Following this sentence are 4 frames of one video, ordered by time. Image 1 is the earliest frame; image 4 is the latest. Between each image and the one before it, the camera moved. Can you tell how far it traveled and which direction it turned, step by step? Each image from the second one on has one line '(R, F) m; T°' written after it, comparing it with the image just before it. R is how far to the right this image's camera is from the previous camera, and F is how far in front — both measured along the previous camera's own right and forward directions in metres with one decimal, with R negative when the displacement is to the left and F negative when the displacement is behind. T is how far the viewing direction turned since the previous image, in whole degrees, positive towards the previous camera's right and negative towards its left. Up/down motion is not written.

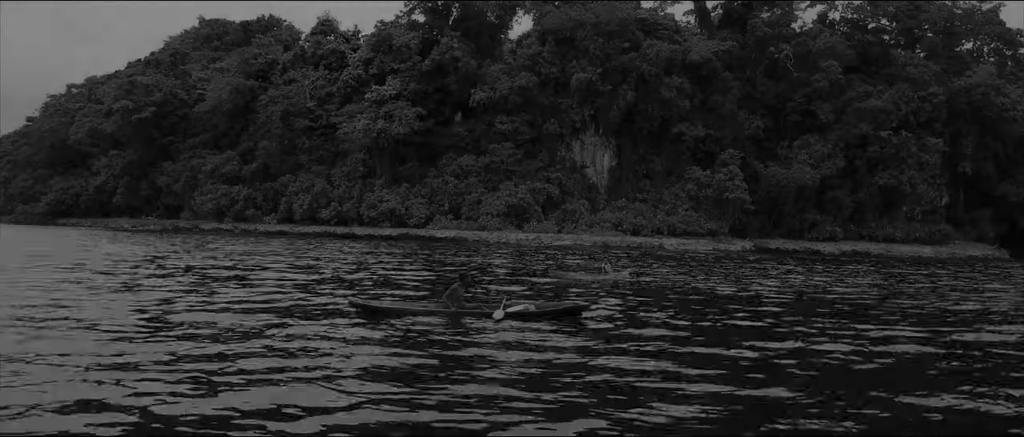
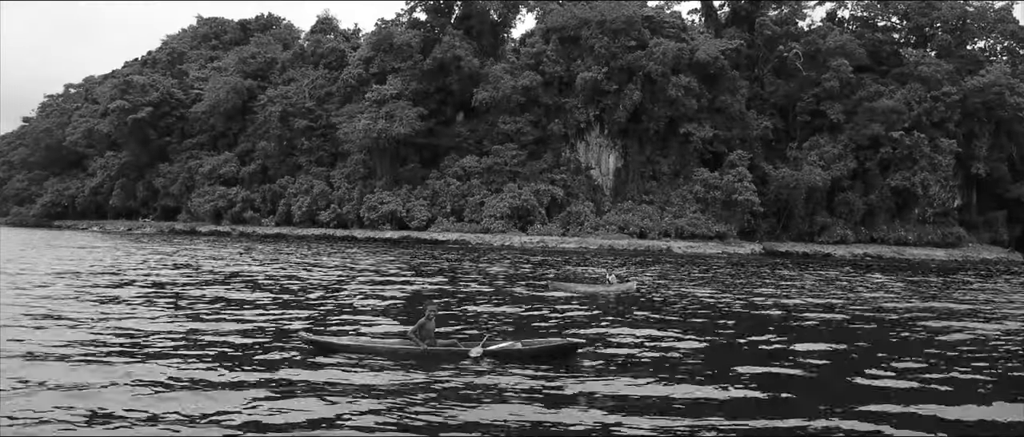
(-0.1, +0.8) m; 0°
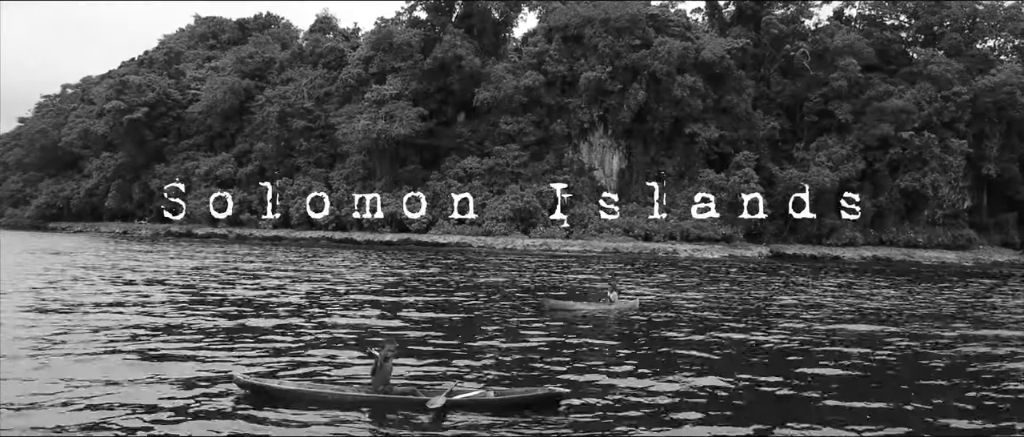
(-0.1, +0.7) m; 0°
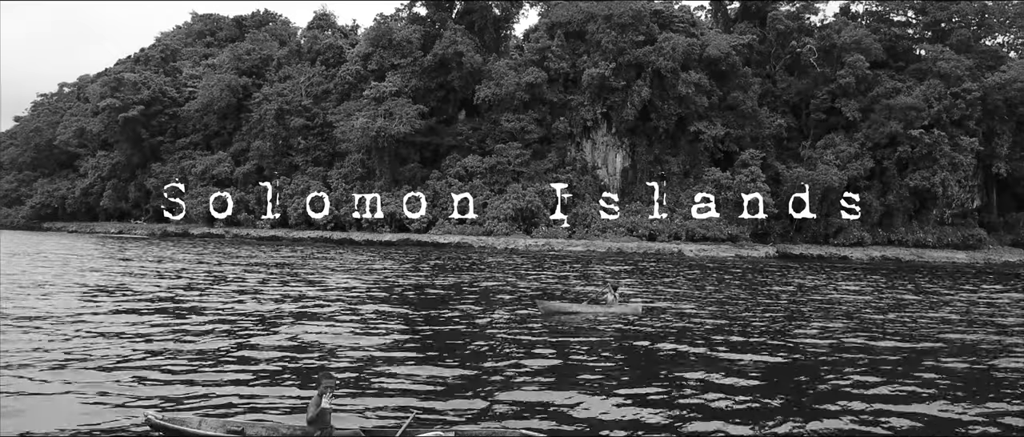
(-0.1, +0.7) m; 0°
